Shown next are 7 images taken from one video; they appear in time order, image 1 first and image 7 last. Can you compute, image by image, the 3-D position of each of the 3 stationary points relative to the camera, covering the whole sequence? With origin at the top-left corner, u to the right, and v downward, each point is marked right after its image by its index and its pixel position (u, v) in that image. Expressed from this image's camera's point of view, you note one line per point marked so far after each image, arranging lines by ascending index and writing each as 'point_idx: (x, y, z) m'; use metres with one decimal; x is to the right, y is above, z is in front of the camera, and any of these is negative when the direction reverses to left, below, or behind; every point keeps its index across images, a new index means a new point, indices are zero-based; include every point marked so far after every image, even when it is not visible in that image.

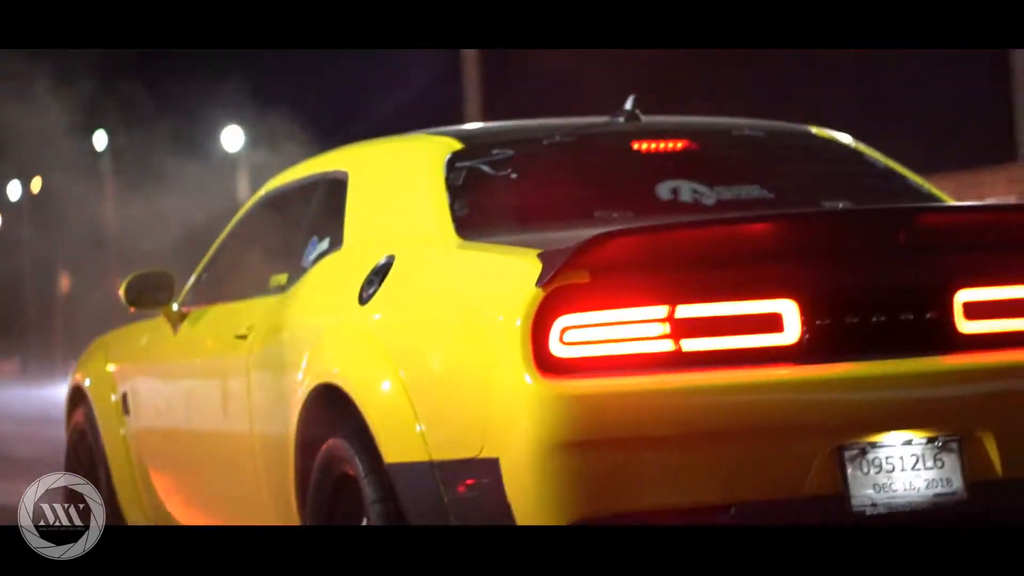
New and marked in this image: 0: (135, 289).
0: (-2.0, 0.0, +6.3) m
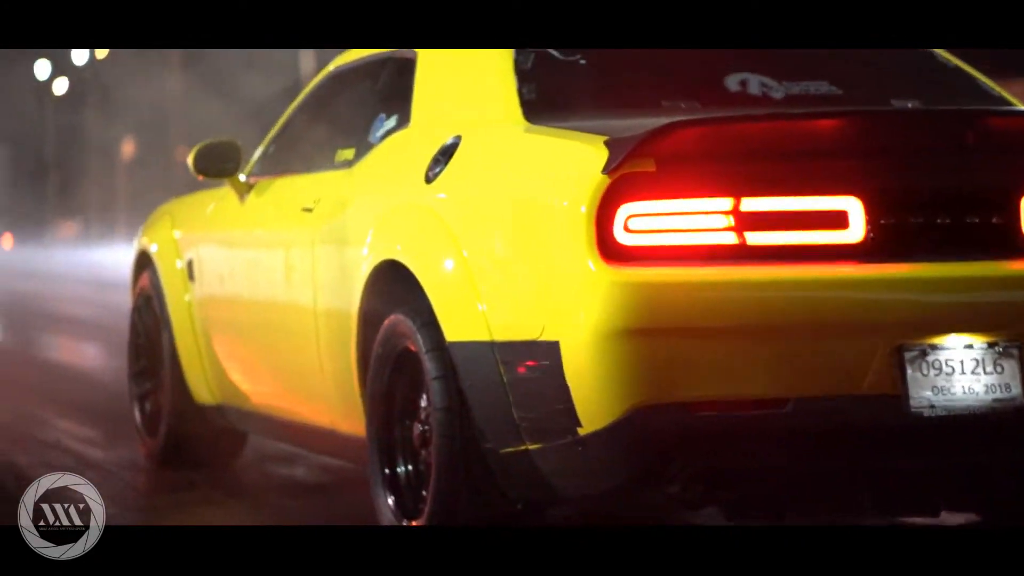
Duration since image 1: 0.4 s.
0: (-1.7, +0.7, +6.5) m
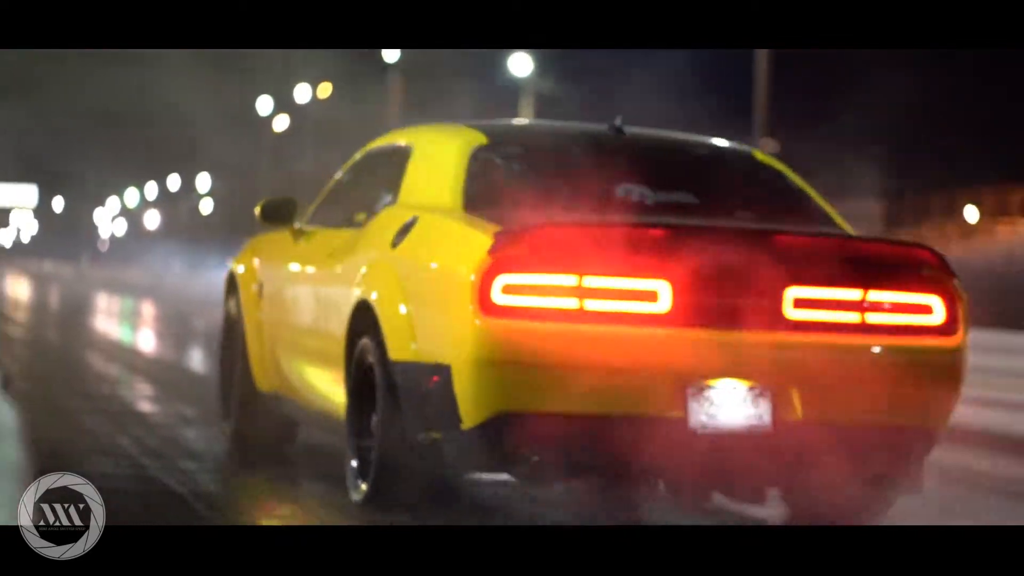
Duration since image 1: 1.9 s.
0: (-1.8, +0.6, +8.7) m
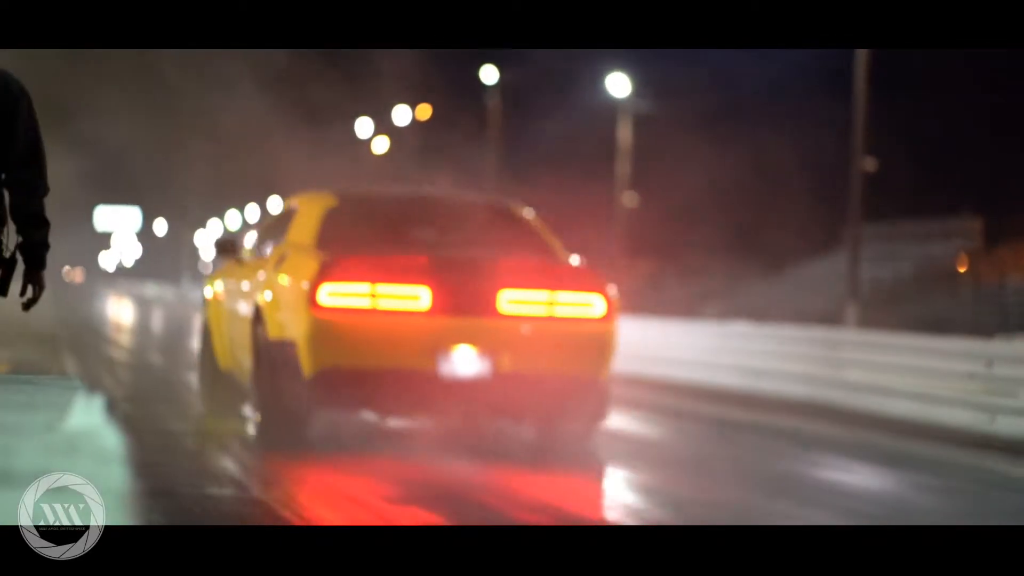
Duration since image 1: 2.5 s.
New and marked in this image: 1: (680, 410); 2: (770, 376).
0: (-1.9, +0.5, +10.1) m
1: (+1.8, -1.3, +12.6) m
2: (+3.3, -1.1, +15.3) m
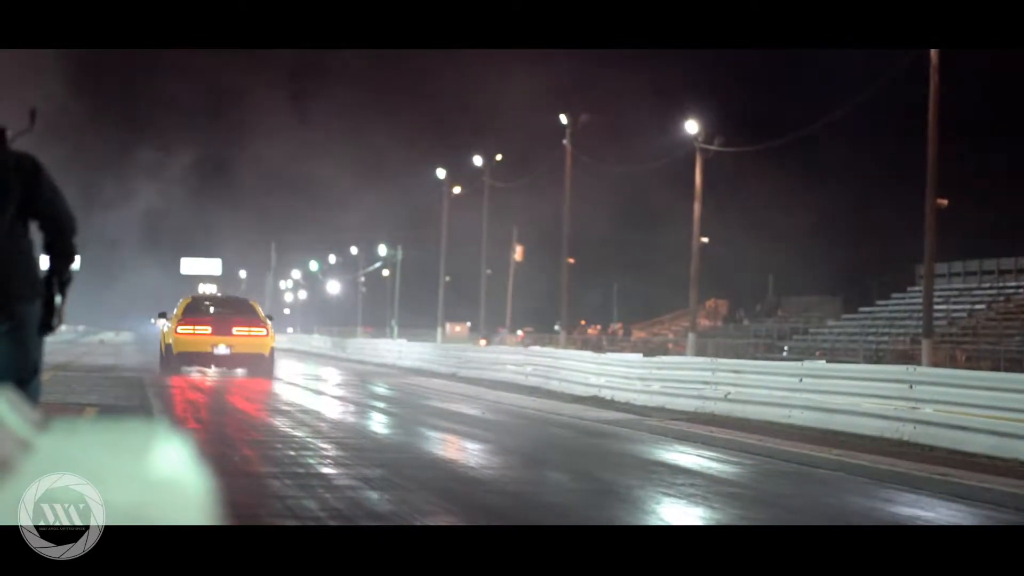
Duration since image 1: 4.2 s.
0: (-1.3, +0.2, +10.3) m
1: (+2.5, -1.7, +12.4) m
2: (+4.2, -1.6, +15.0) m
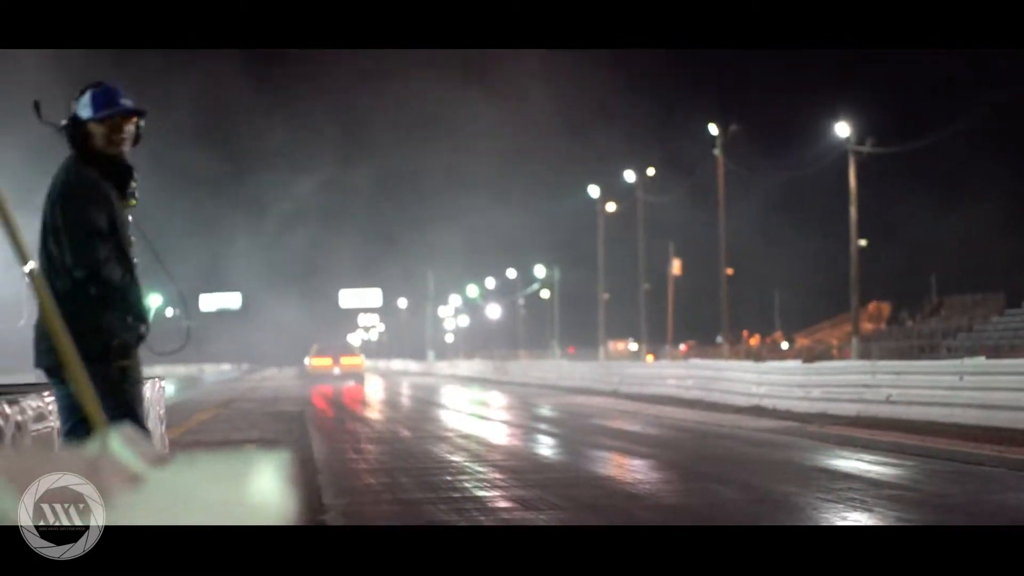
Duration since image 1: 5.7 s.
0: (-0.1, 0.0, +10.5) m
1: (+4.2, -1.7, +12.0) m
2: (+6.1, -1.5, +14.3) m
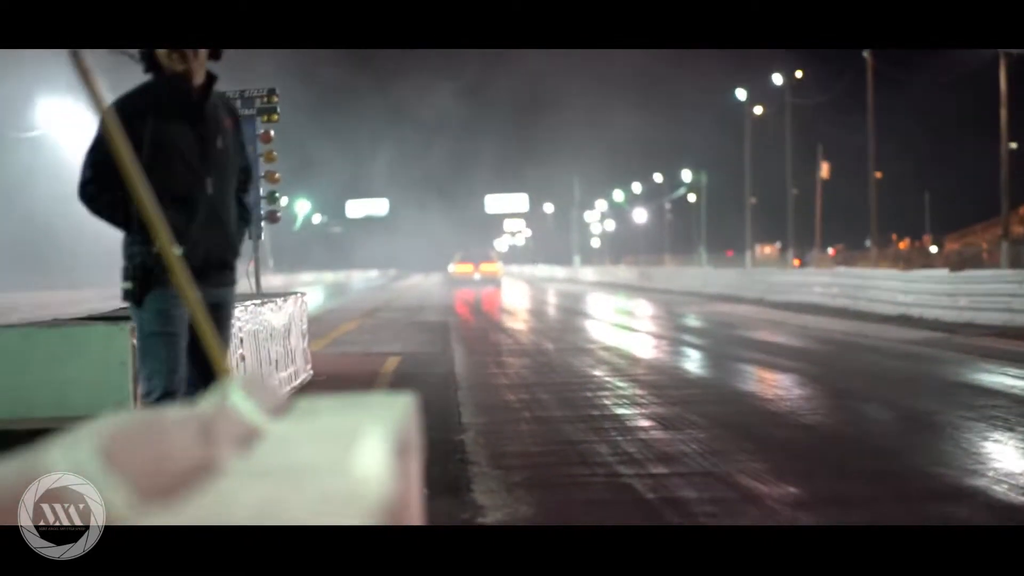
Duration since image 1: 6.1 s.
0: (+1.1, +0.7, +10.3) m
1: (+5.5, -0.7, +11.5) m
2: (+7.7, -0.3, +13.6) m
